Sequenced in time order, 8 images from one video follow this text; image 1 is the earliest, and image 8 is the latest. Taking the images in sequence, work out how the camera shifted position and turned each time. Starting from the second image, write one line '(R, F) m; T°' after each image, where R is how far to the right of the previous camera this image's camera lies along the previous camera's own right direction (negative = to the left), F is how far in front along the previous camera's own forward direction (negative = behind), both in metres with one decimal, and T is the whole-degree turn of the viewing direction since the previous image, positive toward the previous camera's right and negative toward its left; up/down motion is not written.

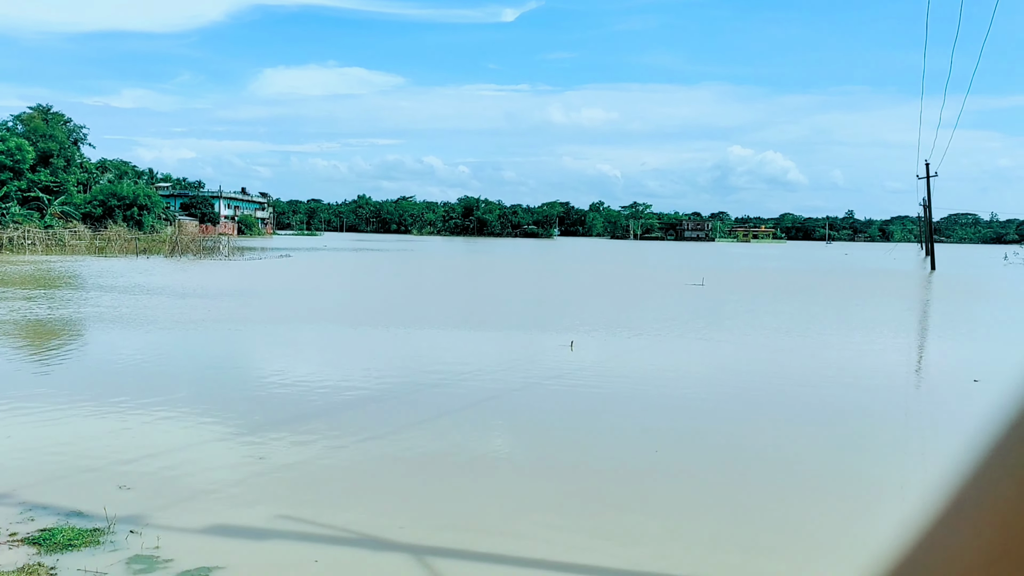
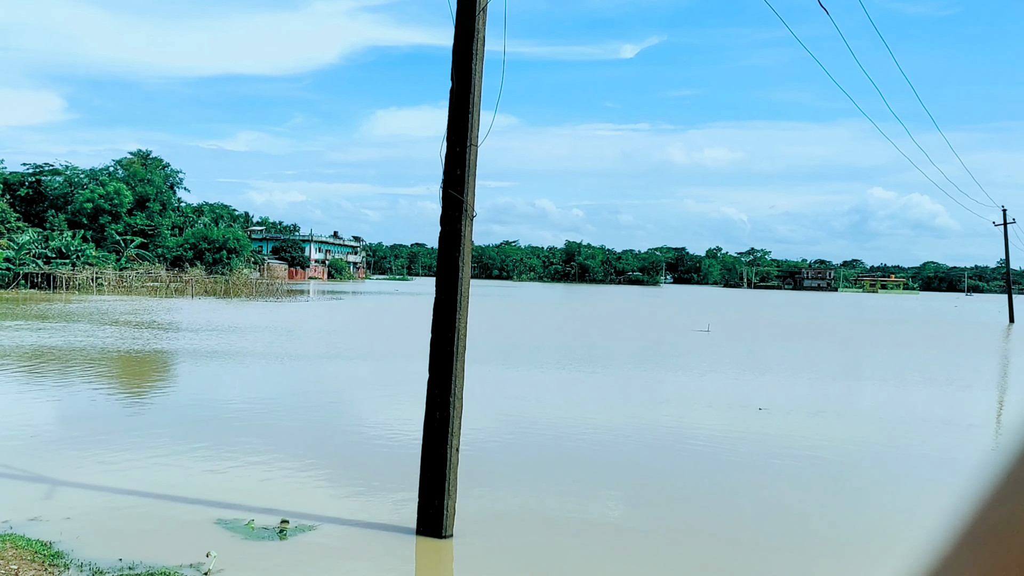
(+4.4, +2.0) m; -13°
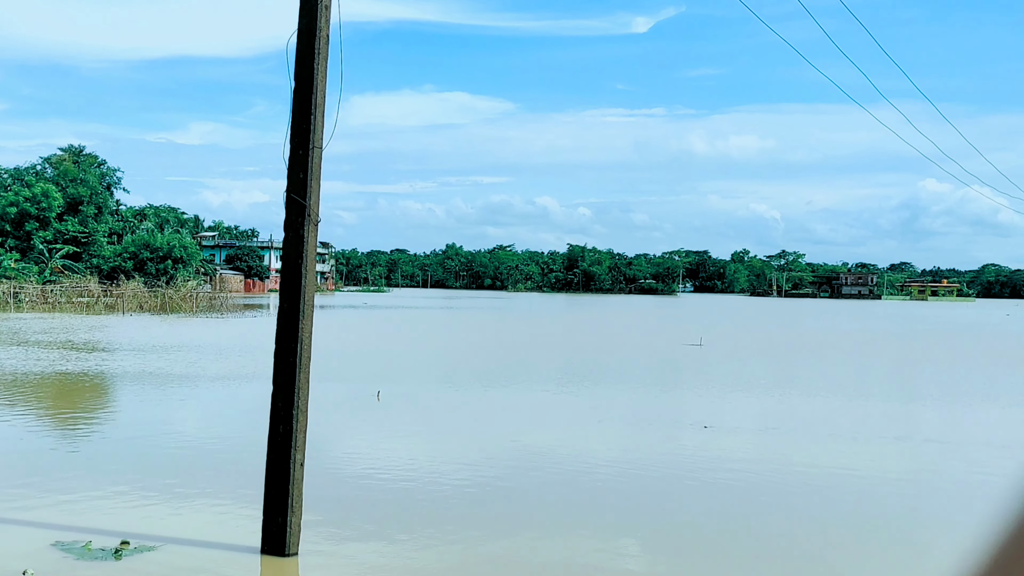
(+0.5, +4.1) m; -1°
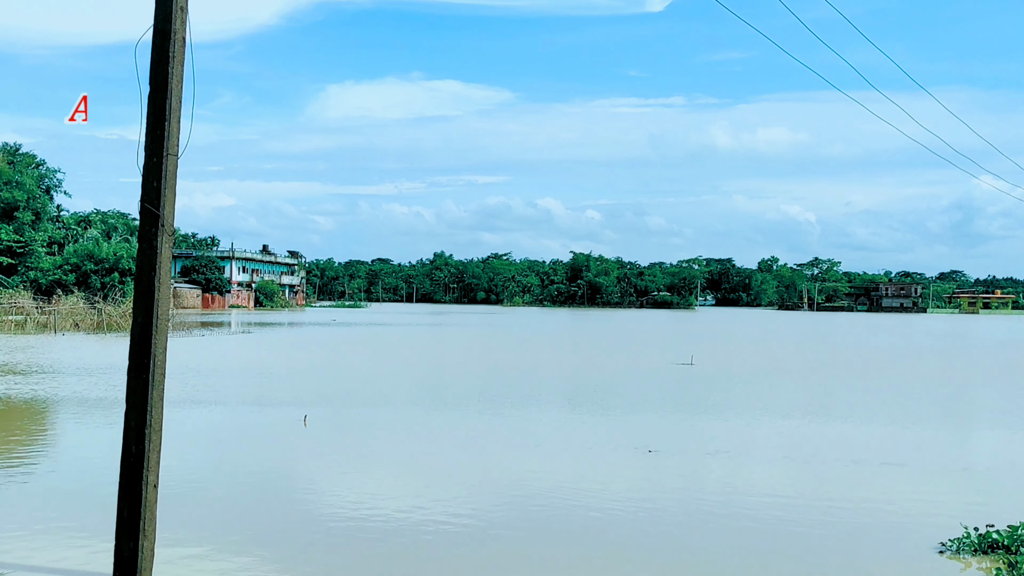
(-0.2, +3.2) m; +1°
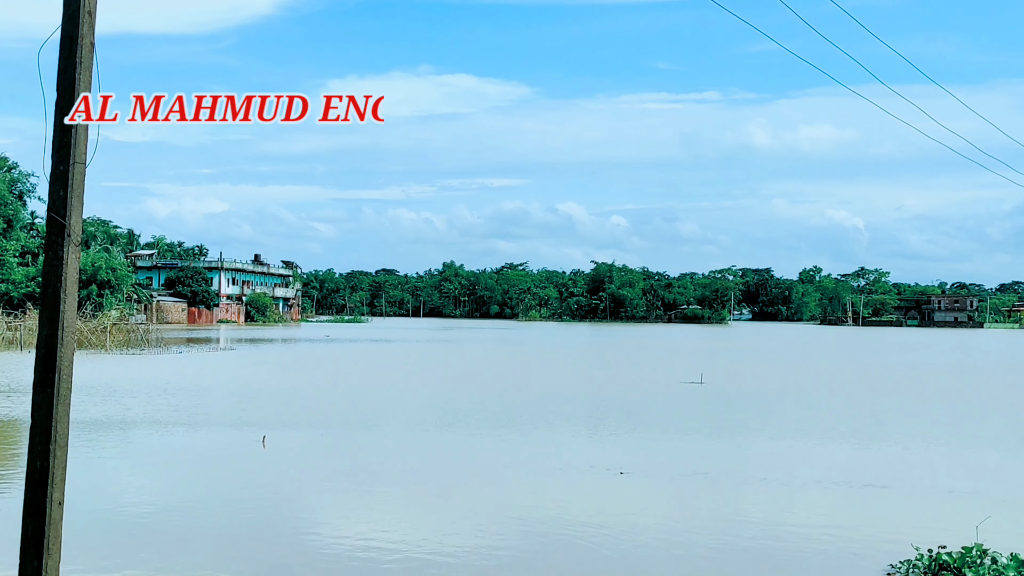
(-0.7, +2.1) m; +1°
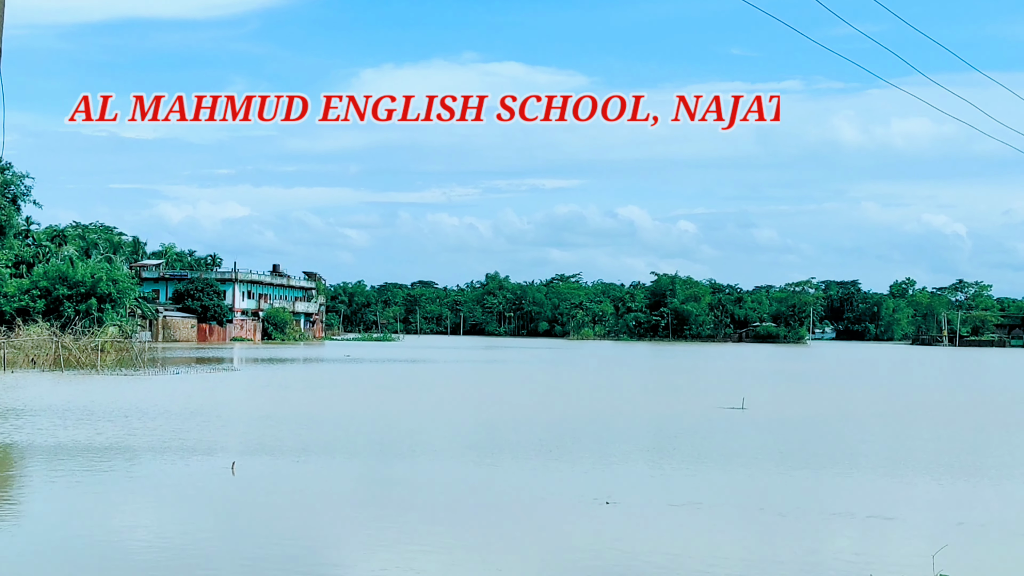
(-0.8, +2.5) m; 0°
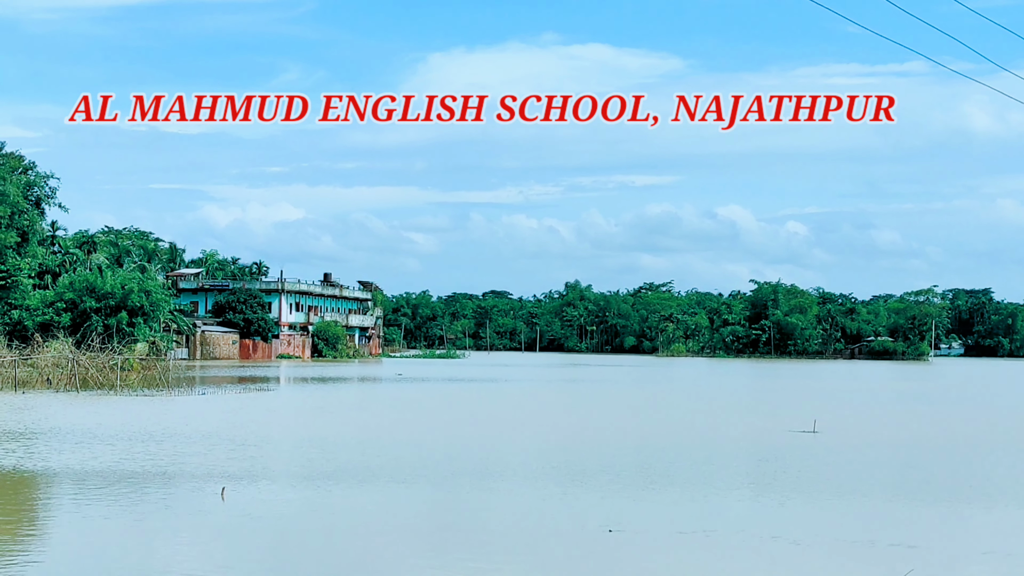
(-1.1, +2.2) m; 0°
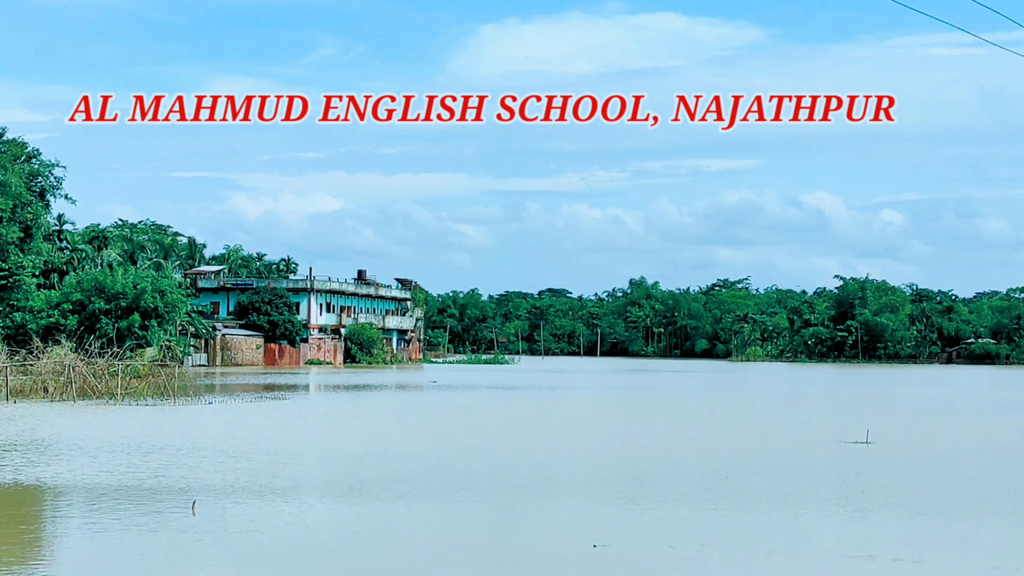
(-0.7, +1.9) m; 0°
